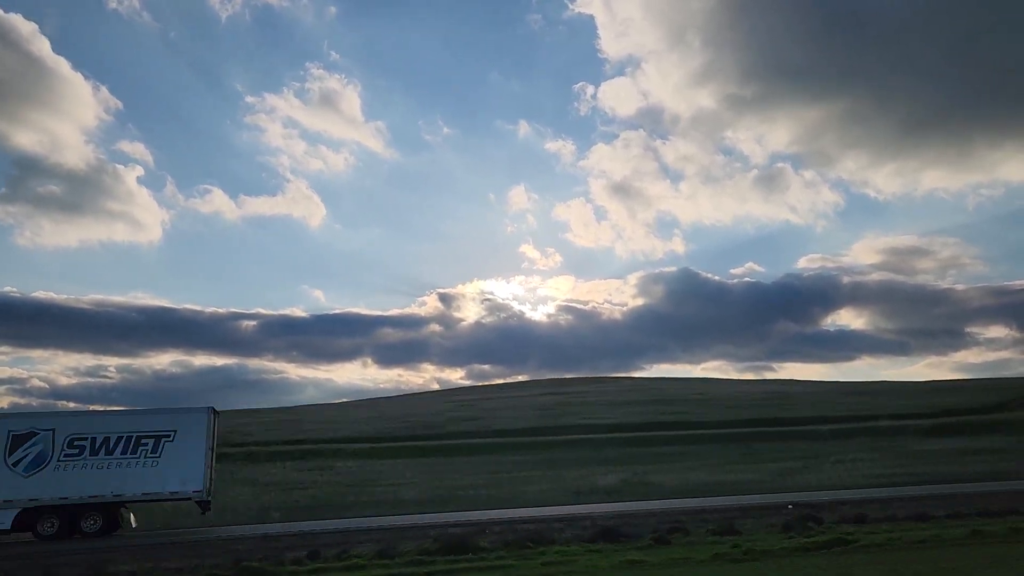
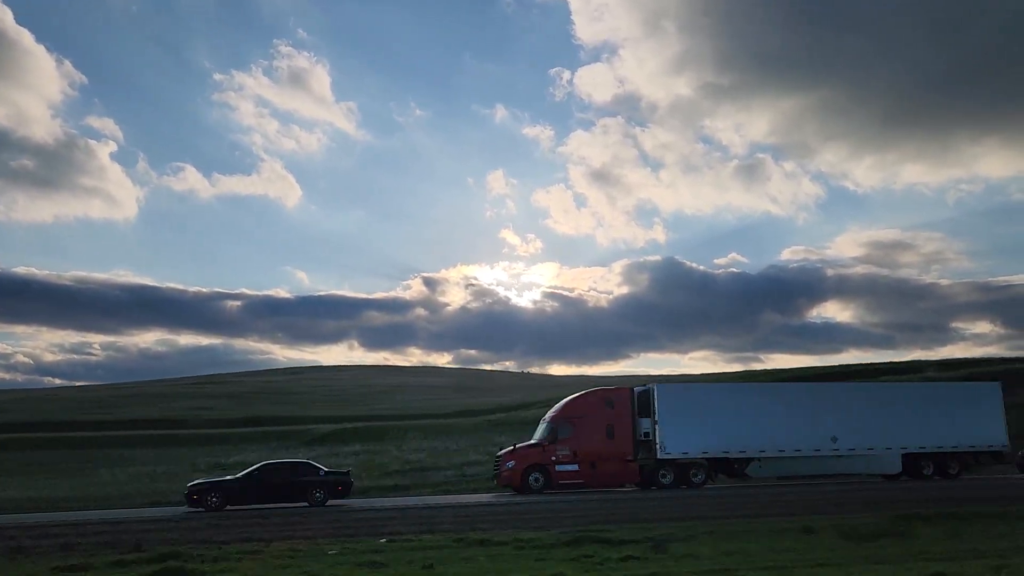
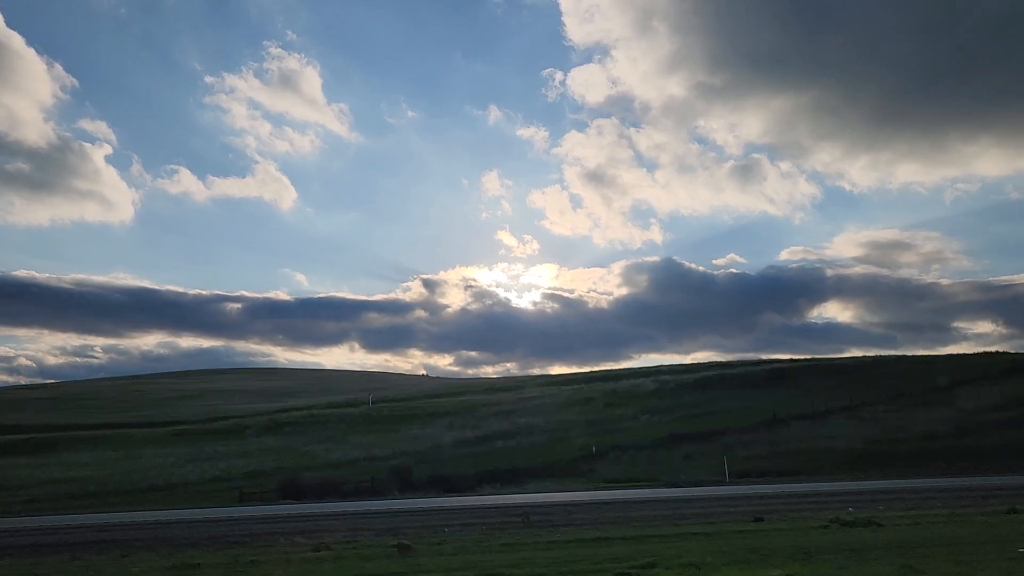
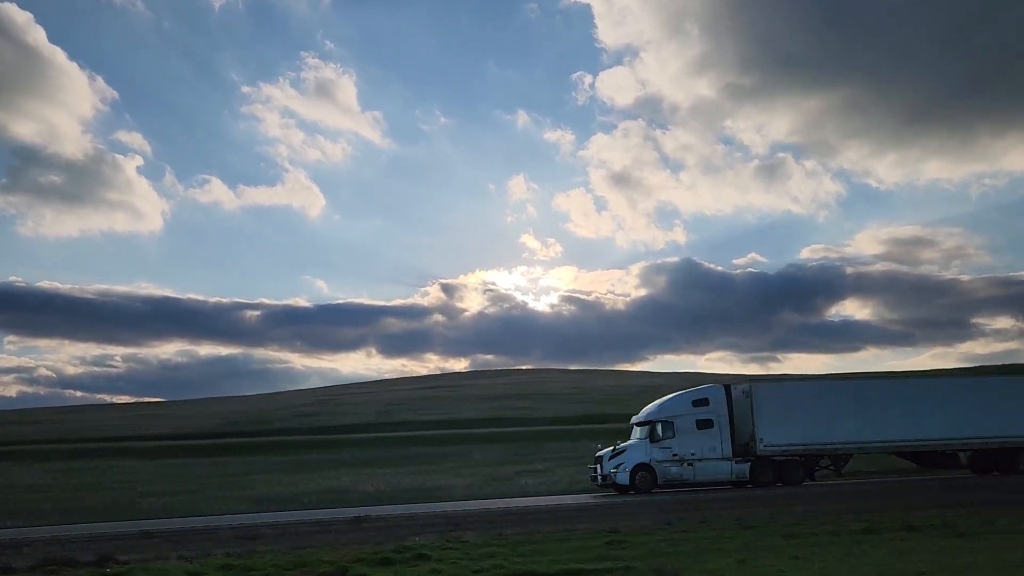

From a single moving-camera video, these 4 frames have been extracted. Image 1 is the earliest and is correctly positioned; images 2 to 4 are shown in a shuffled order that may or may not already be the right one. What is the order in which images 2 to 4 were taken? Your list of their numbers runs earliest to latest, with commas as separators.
4, 2, 3
